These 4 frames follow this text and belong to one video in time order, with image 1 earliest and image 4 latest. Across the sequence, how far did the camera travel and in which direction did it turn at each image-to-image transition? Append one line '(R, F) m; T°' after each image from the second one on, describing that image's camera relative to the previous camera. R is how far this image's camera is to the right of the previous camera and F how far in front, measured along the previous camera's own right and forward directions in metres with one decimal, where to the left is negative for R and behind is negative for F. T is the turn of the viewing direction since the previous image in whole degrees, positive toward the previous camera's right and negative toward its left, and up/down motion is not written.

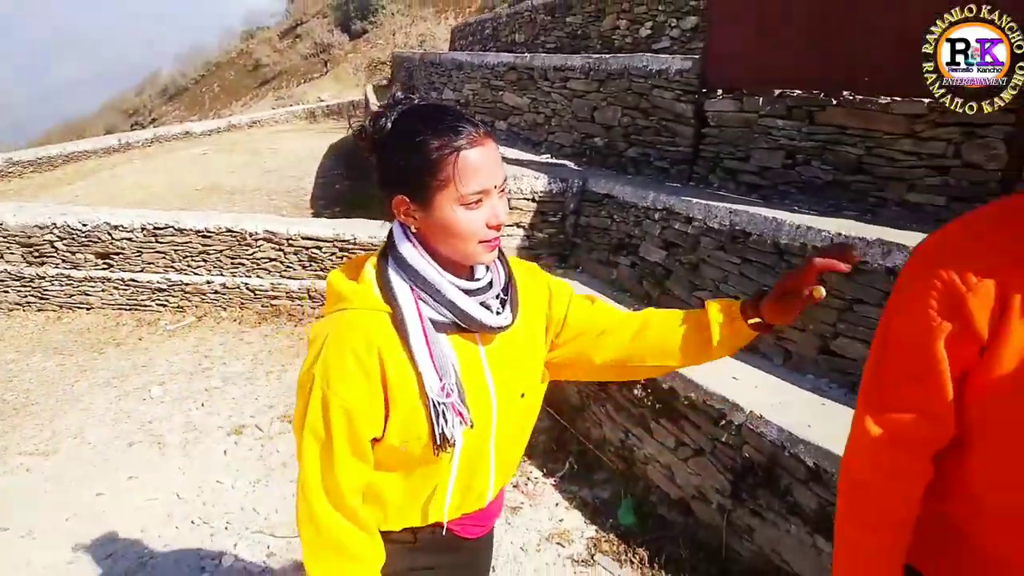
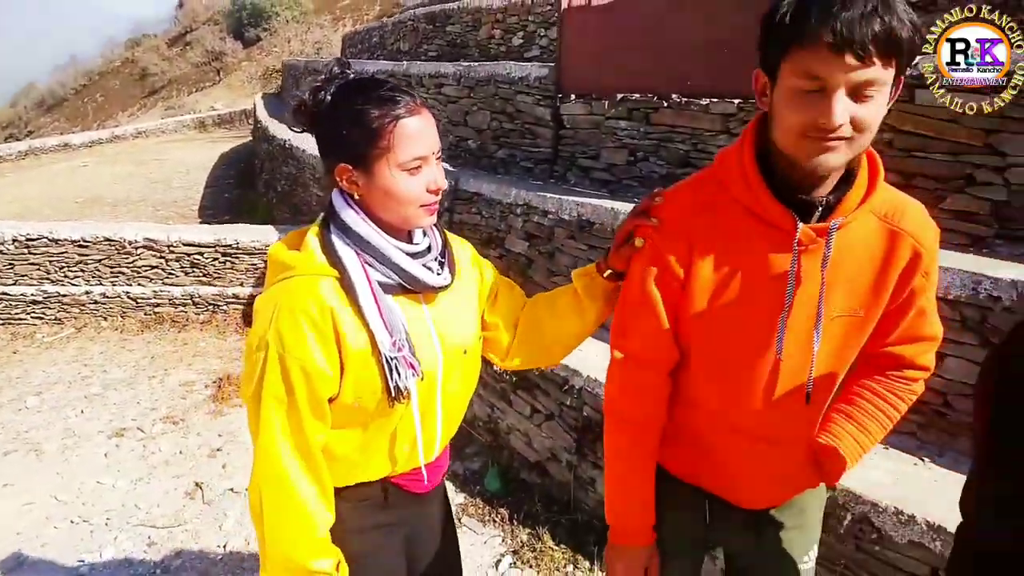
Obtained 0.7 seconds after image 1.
(+0.2, -0.3) m; +7°
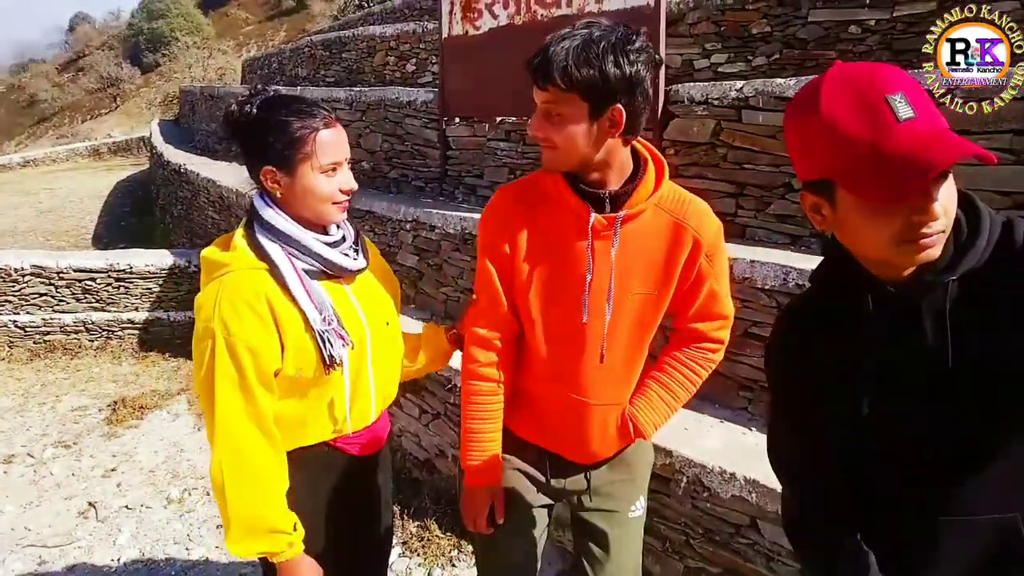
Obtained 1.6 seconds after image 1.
(+0.2, -0.3) m; +6°
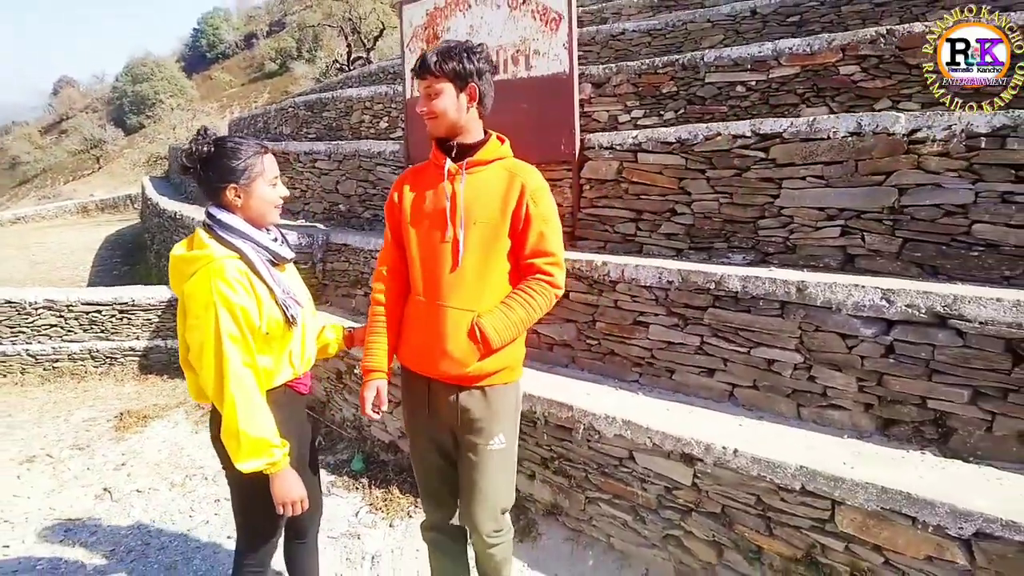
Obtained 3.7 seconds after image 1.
(+0.2, -0.8) m; +1°
